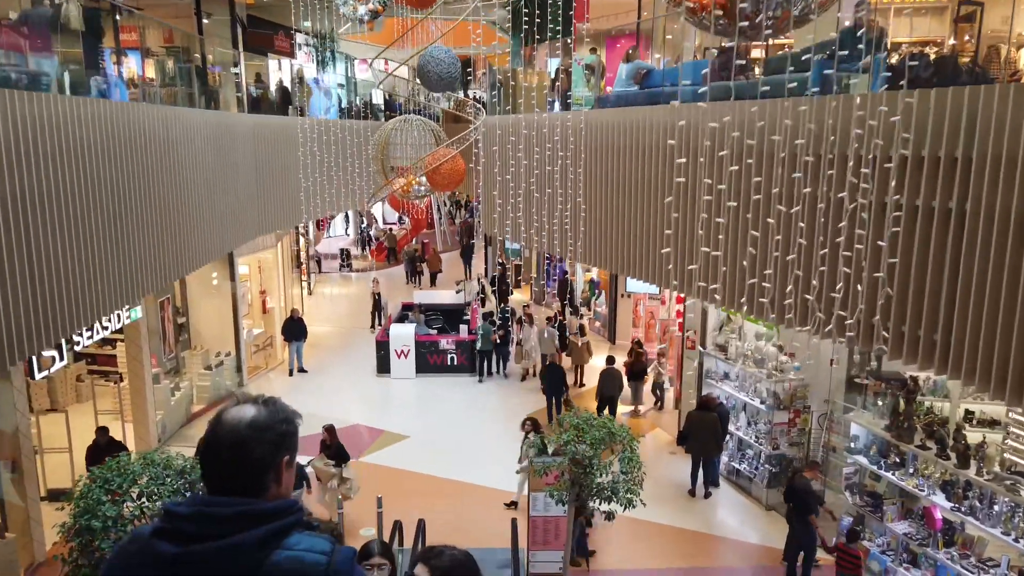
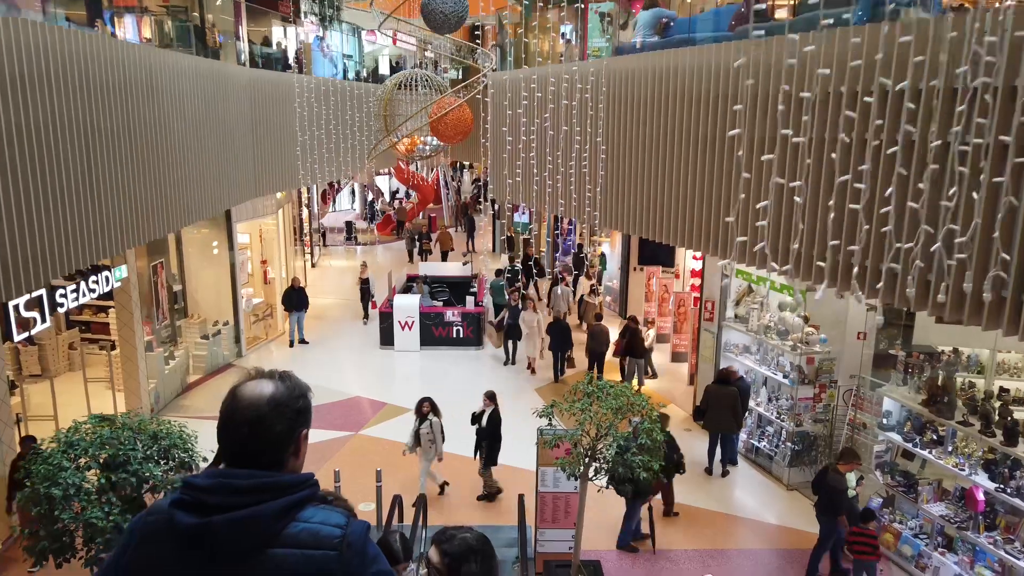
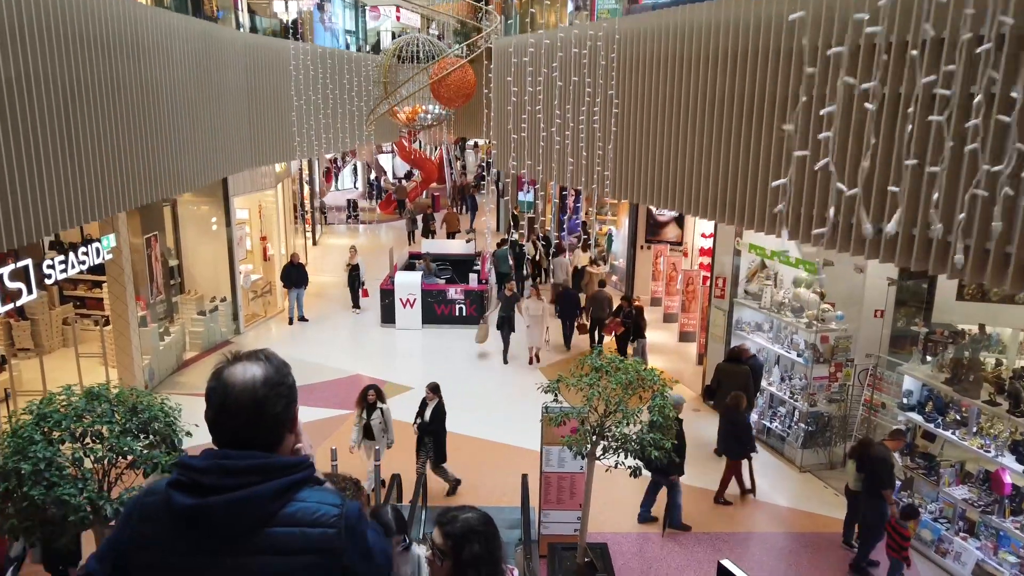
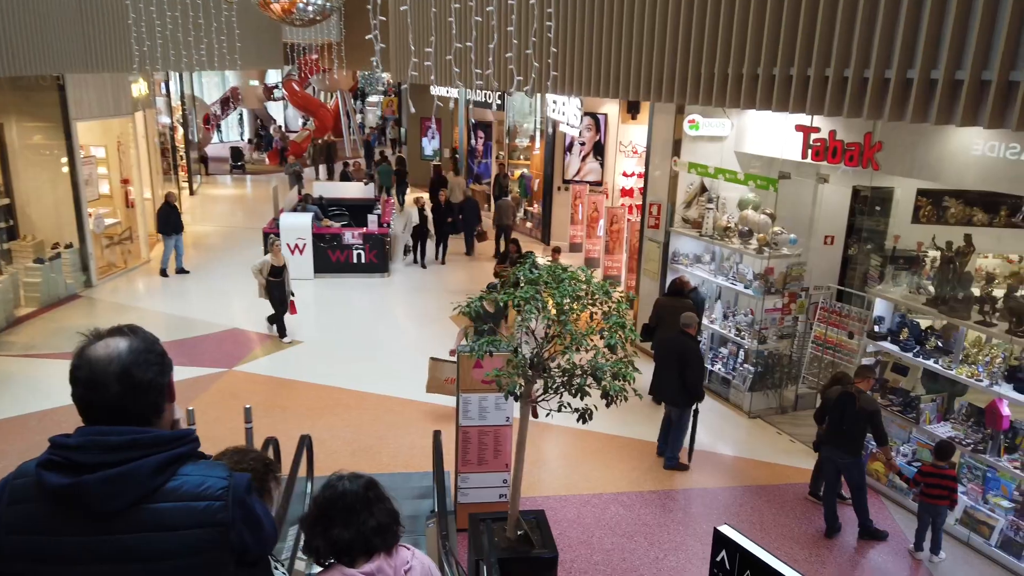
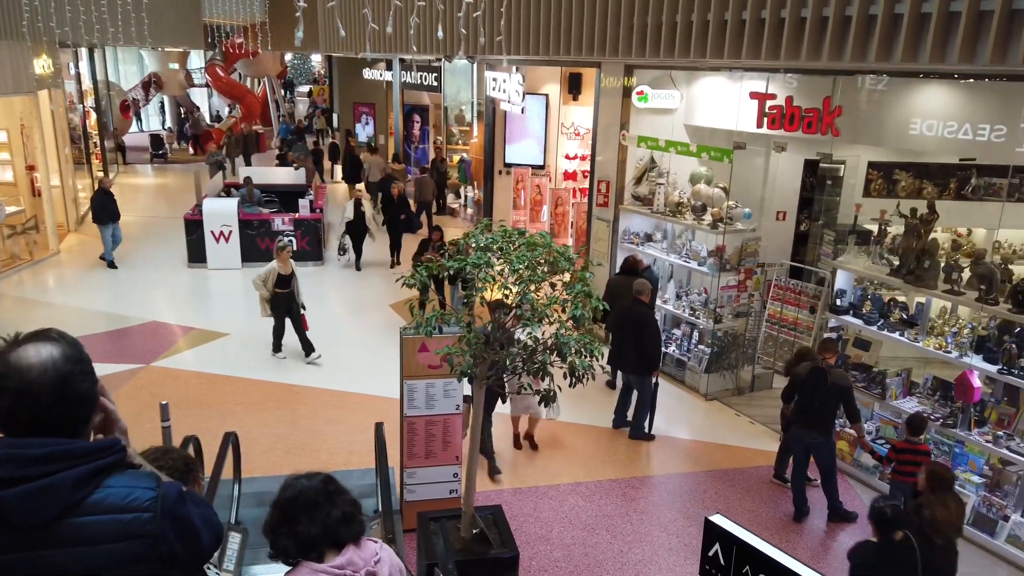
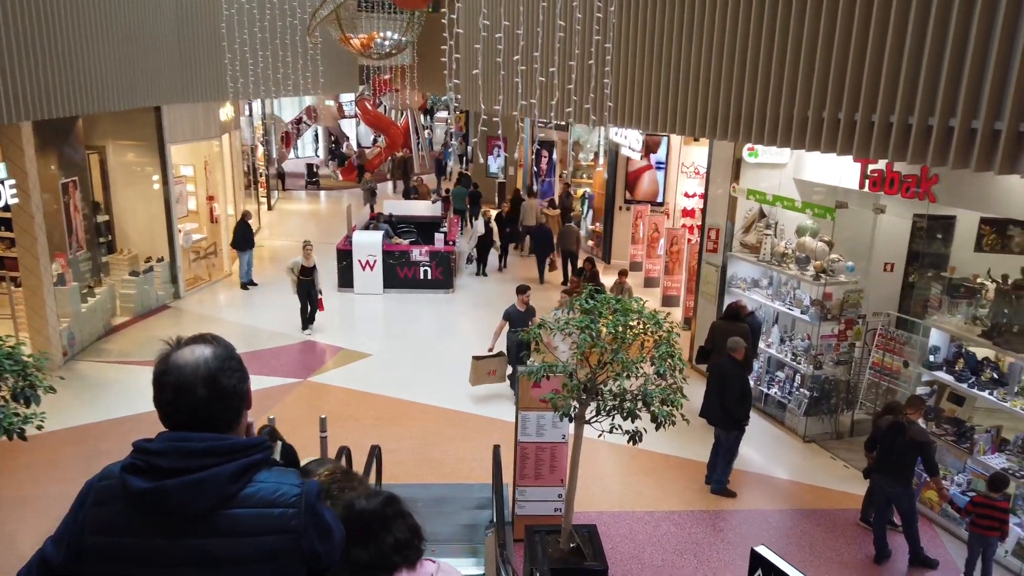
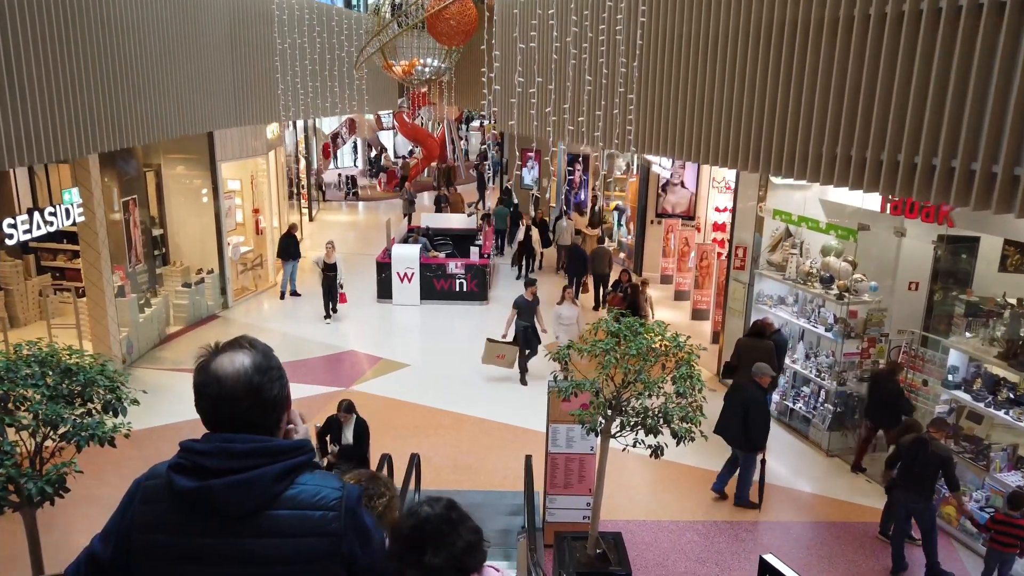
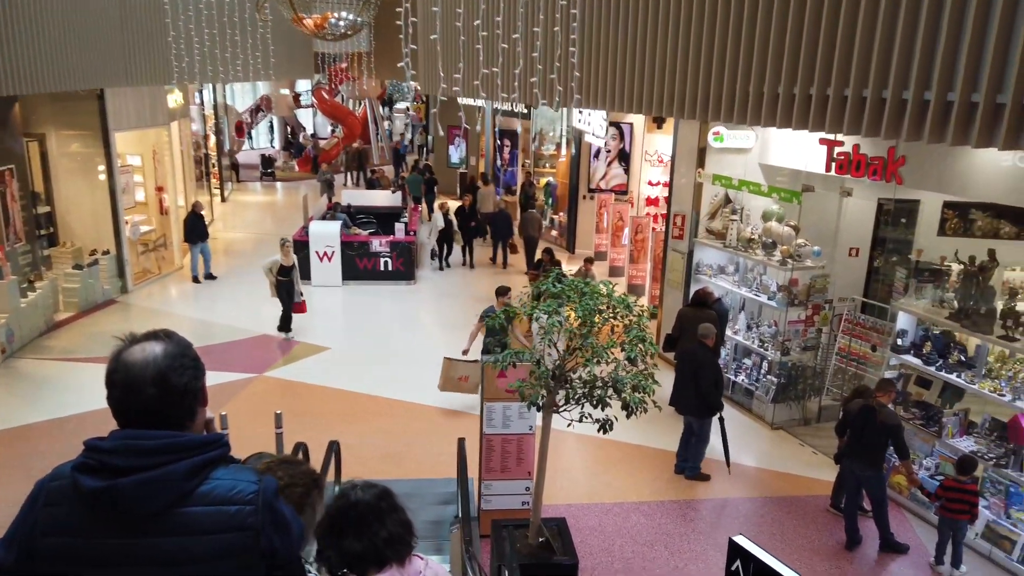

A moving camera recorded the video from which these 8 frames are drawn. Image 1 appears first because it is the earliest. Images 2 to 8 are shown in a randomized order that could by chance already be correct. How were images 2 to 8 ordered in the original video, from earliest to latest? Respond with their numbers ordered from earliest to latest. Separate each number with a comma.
2, 3, 7, 6, 8, 4, 5
